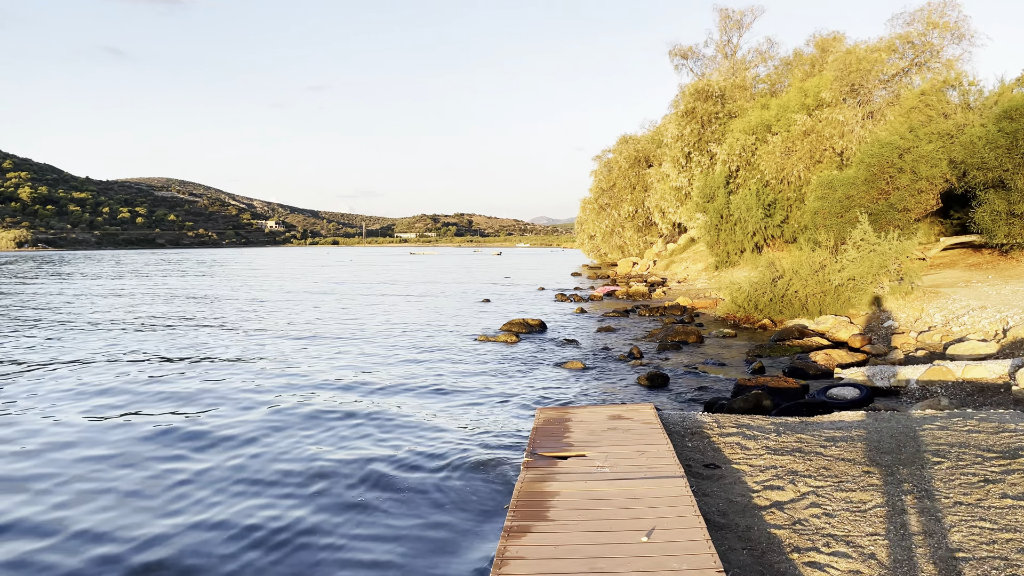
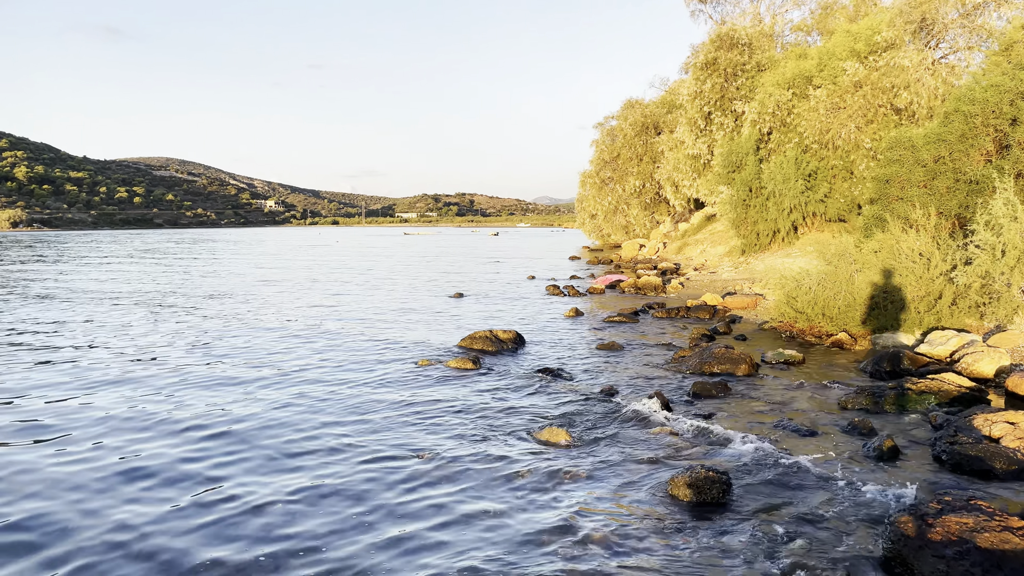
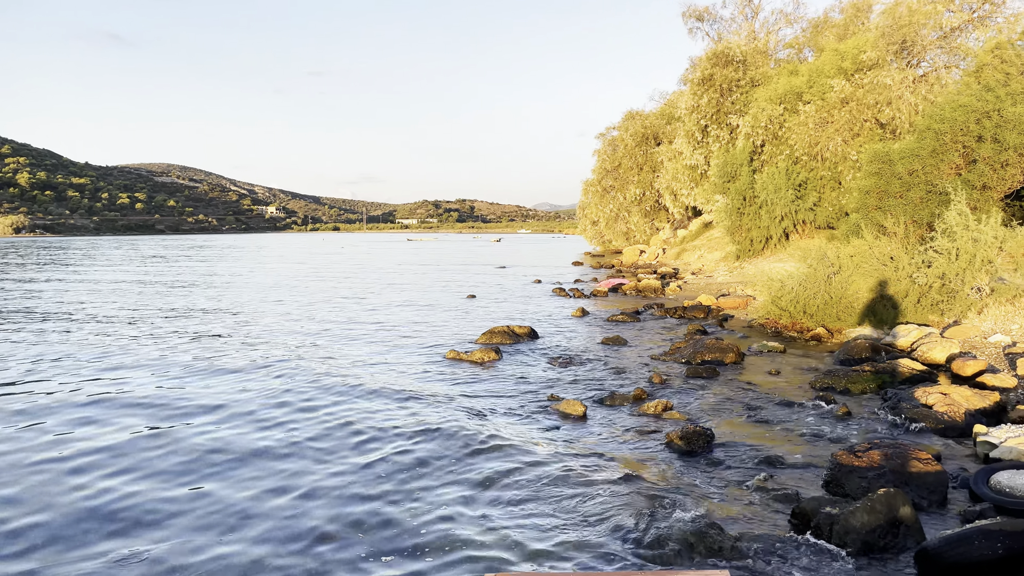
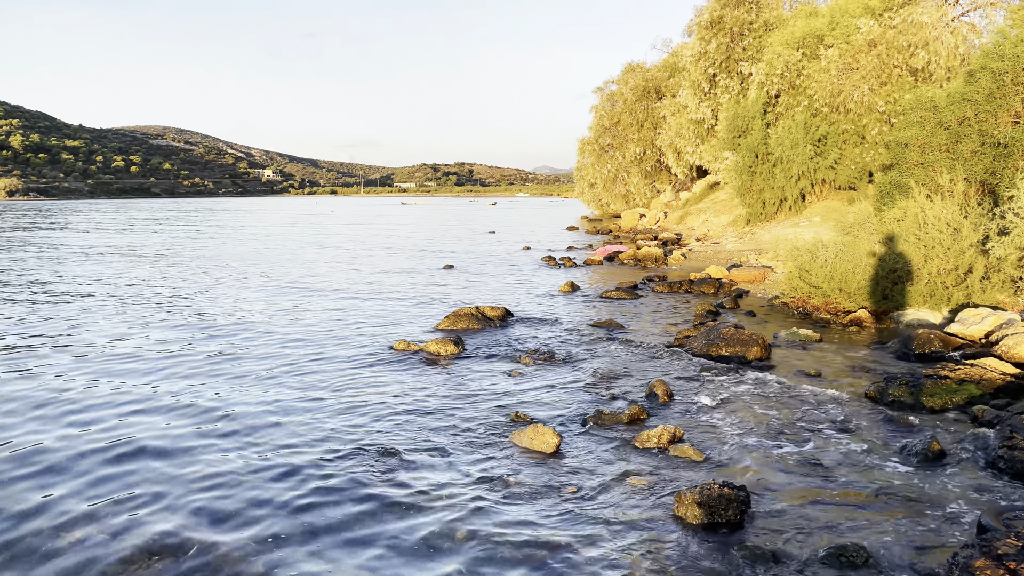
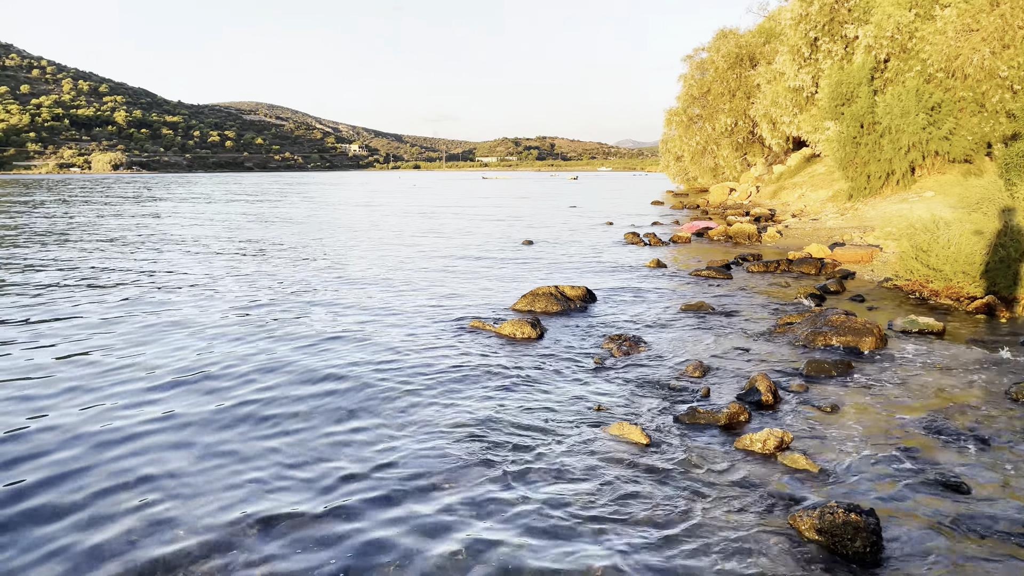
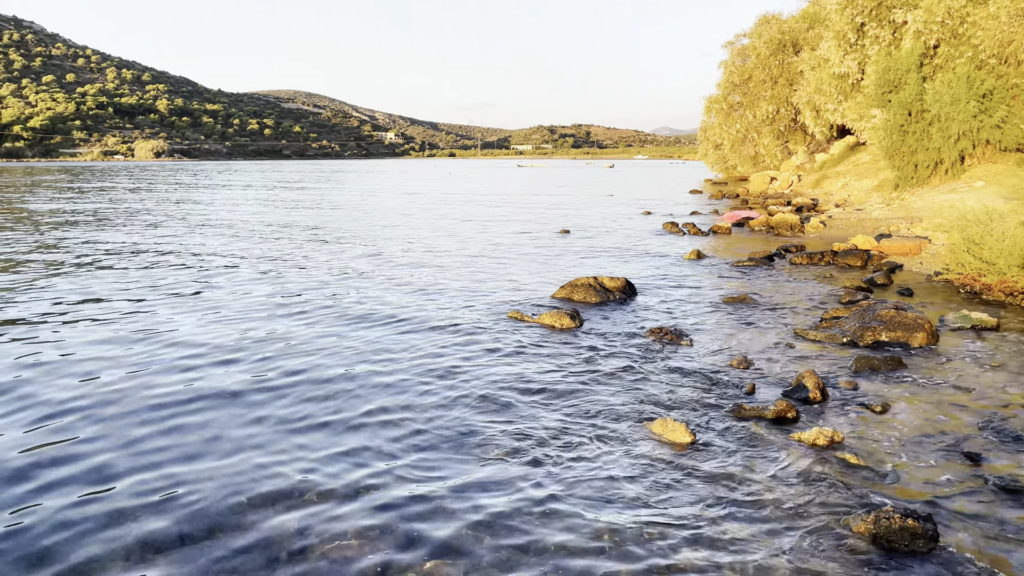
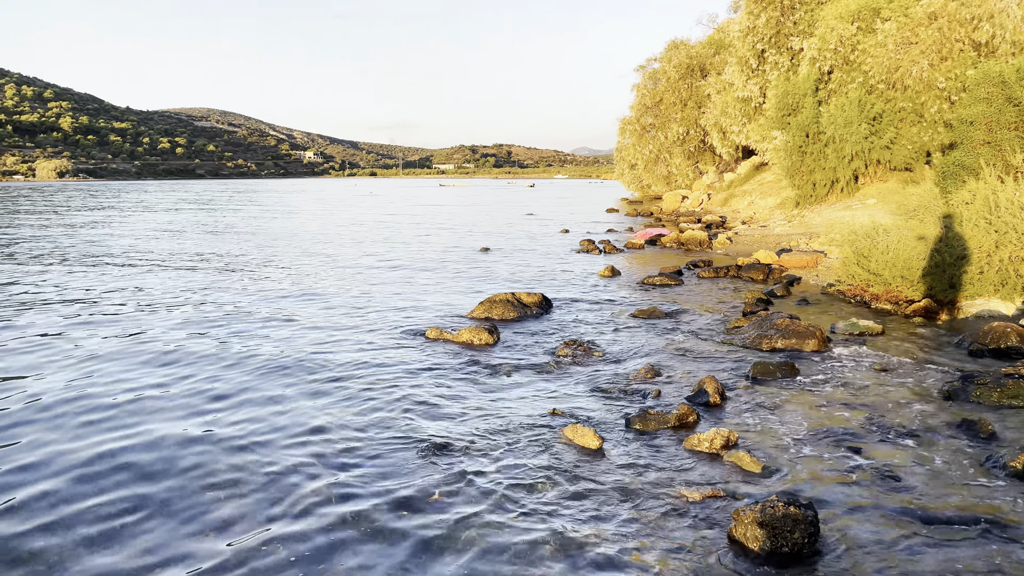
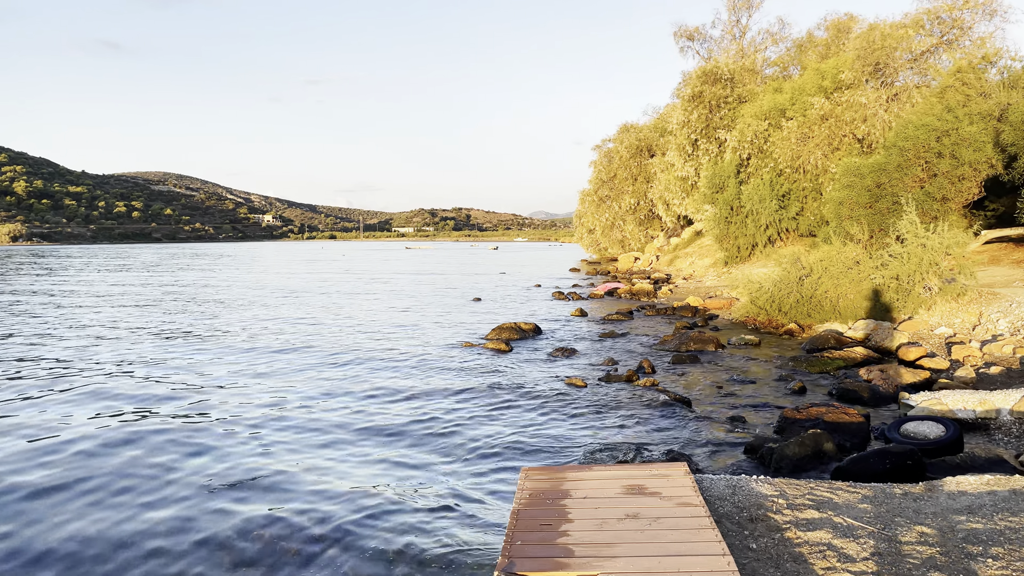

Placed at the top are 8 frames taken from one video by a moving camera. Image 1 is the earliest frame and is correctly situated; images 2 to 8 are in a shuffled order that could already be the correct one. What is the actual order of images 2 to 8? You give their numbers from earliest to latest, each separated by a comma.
8, 3, 2, 4, 7, 5, 6
